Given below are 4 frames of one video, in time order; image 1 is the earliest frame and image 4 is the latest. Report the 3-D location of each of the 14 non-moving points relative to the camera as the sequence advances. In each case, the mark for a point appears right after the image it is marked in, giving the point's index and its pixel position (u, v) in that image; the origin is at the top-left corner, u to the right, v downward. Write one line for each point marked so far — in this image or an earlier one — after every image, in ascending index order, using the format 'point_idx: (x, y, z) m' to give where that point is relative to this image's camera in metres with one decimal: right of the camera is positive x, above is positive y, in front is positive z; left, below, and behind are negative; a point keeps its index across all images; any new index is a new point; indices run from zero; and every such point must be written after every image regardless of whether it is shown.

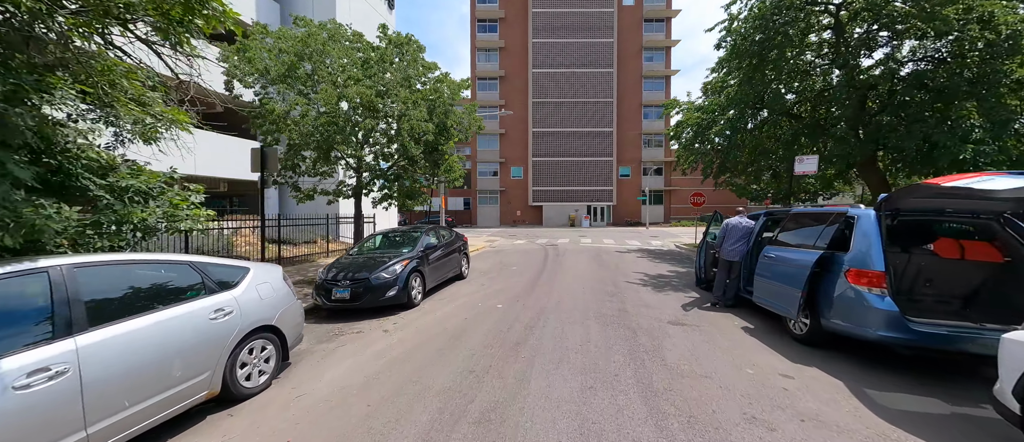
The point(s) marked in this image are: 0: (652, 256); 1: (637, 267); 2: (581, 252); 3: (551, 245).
0: (+5.9, -1.4, +14.6) m
1: (+4.1, -1.5, +11.3) m
2: (+3.3, -1.4, +16.2) m
3: (+2.2, -1.4, +19.3) m
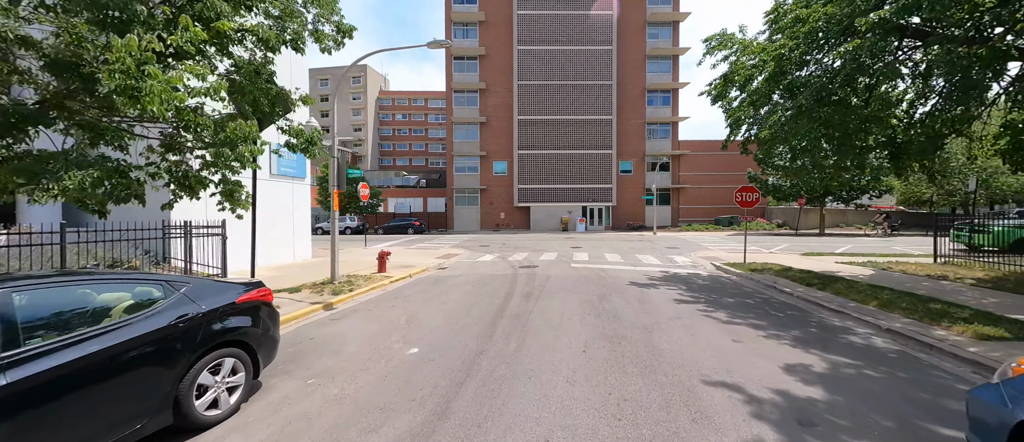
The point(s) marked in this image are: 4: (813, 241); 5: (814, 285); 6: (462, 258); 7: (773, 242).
0: (+4.4, -1.7, +8.3) m
1: (+2.6, -1.8, +5.0) m
2: (+1.7, -1.7, +9.8) m
3: (+0.6, -1.7, +12.9) m
4: (+17.0, -1.2, +19.4) m
5: (+7.5, -1.6, +8.5) m
6: (-2.3, -1.7, +15.8) m
7: (+14.6, -1.2, +19.2) m
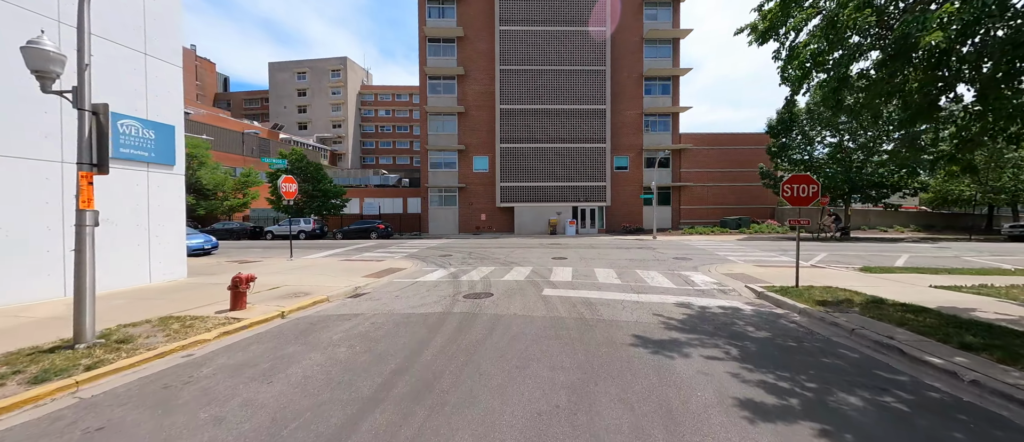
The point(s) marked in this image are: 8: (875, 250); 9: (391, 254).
0: (+3.1, -1.8, +4.2) m
1: (+1.4, -1.9, +0.9) m
2: (+0.4, -1.8, +5.7) m
3: (-0.8, -1.8, +8.8) m
4: (+15.5, -1.3, +15.5) m
5: (+6.2, -1.7, +4.6) m
6: (-3.8, -1.8, +11.6) m
7: (+13.2, -1.4, +15.3) m
8: (+16.5, -1.3, +15.5) m
9: (-6.0, -1.6, +16.9) m
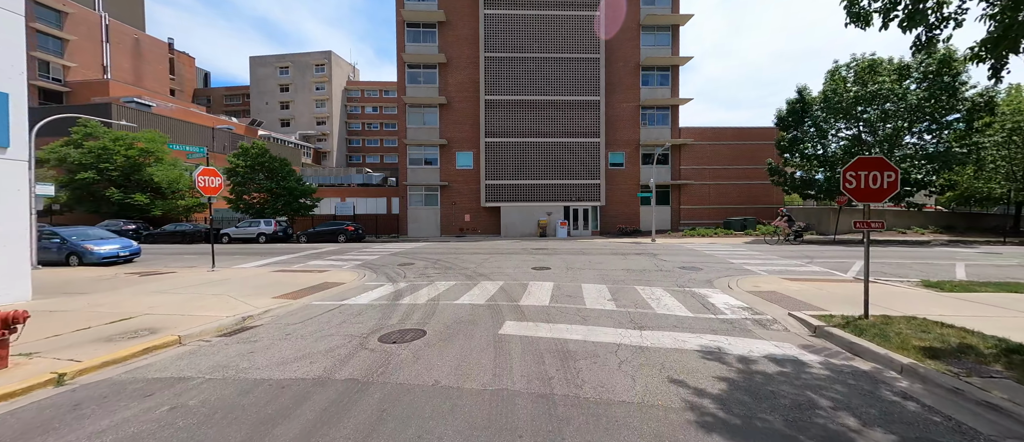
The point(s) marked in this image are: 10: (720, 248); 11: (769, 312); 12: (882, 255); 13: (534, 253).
0: (+2.2, -1.9, +1.6) m
1: (+0.5, -1.9, -1.7) m
2: (-0.5, -1.9, +3.1) m
3: (-1.7, -1.8, +6.1) m
4: (+14.5, -1.3, +13.0) m
5: (+5.3, -1.7, +2.0) m
6: (-4.7, -1.9, +8.9) m
7: (+12.2, -1.4, +12.8) m
8: (+15.5, -1.4, +13.0) m
9: (-7.0, -1.7, +14.1) m
10: (+11.0, -1.4, +18.0) m
11: (+5.1, -1.8, +6.8) m
12: (+14.7, -1.3, +13.5) m
13: (+1.1, -1.5, +15.6) m
